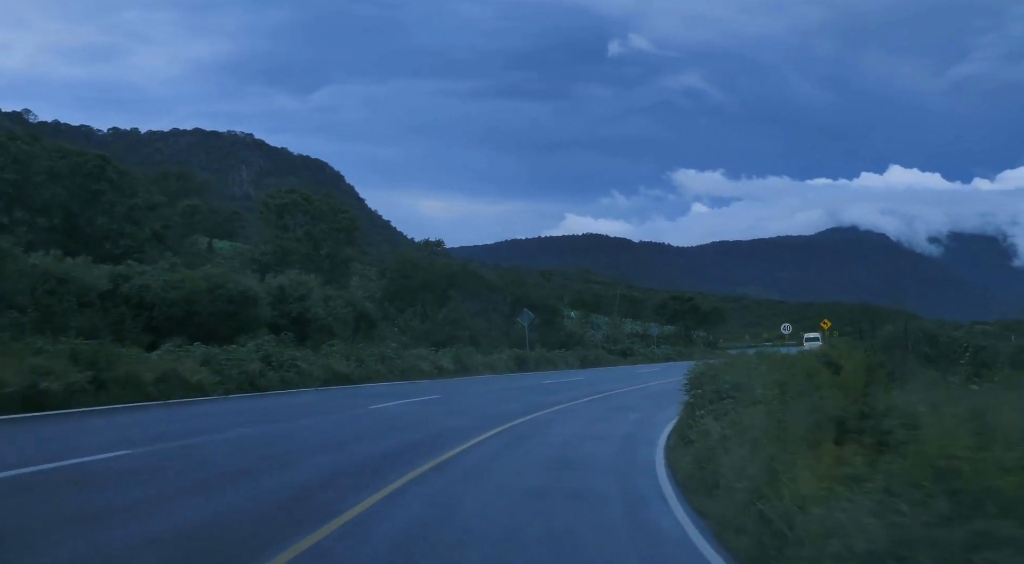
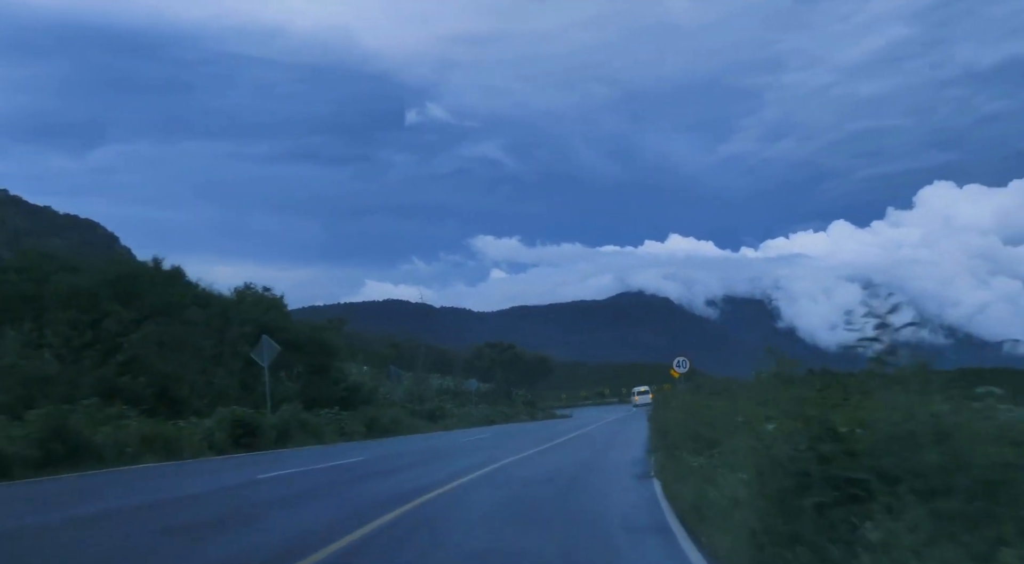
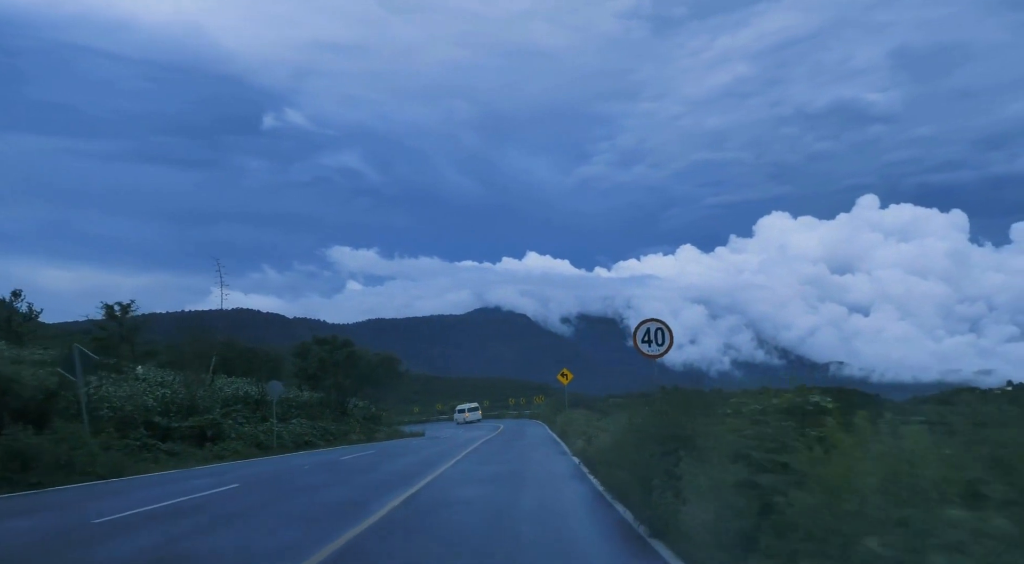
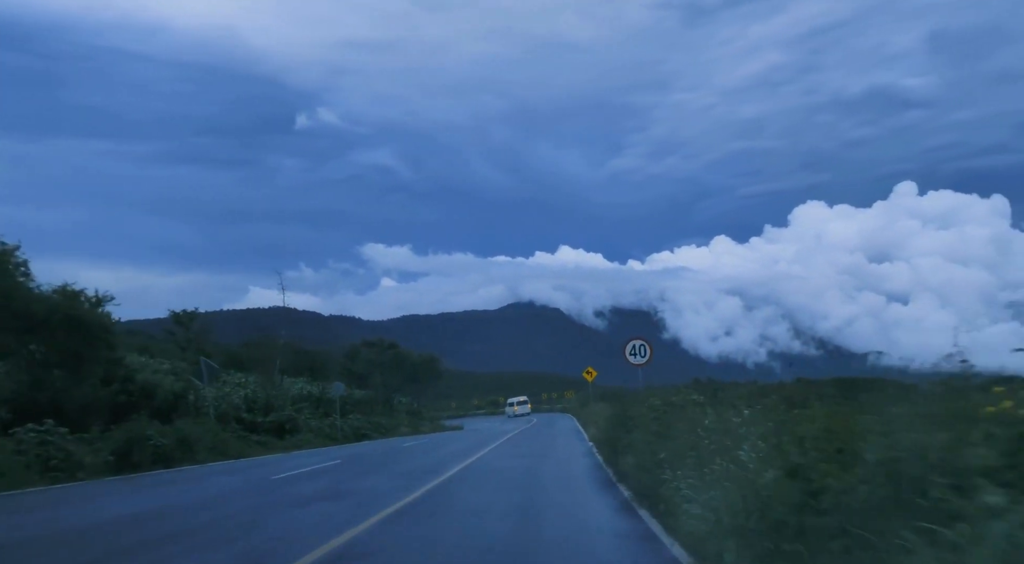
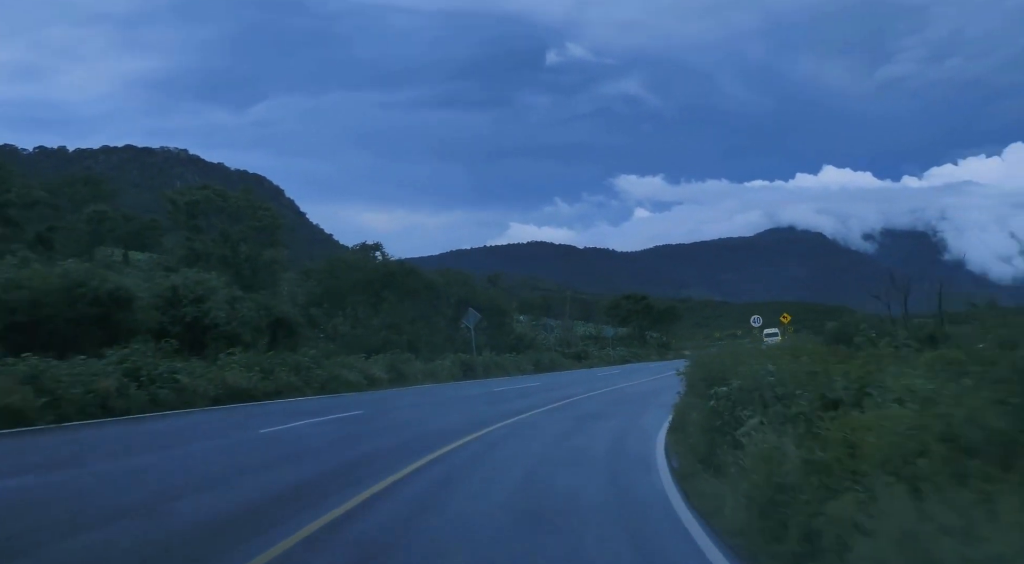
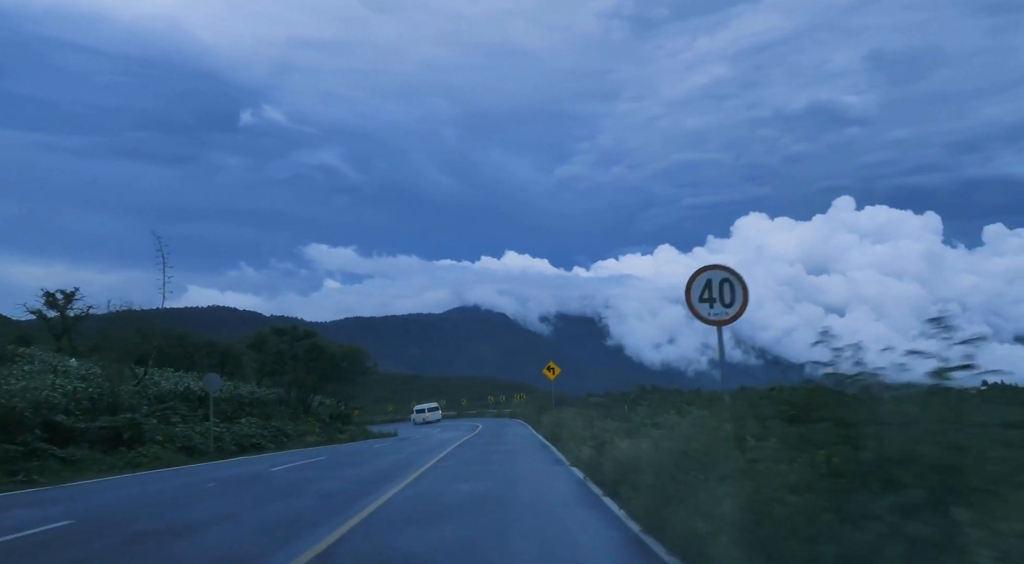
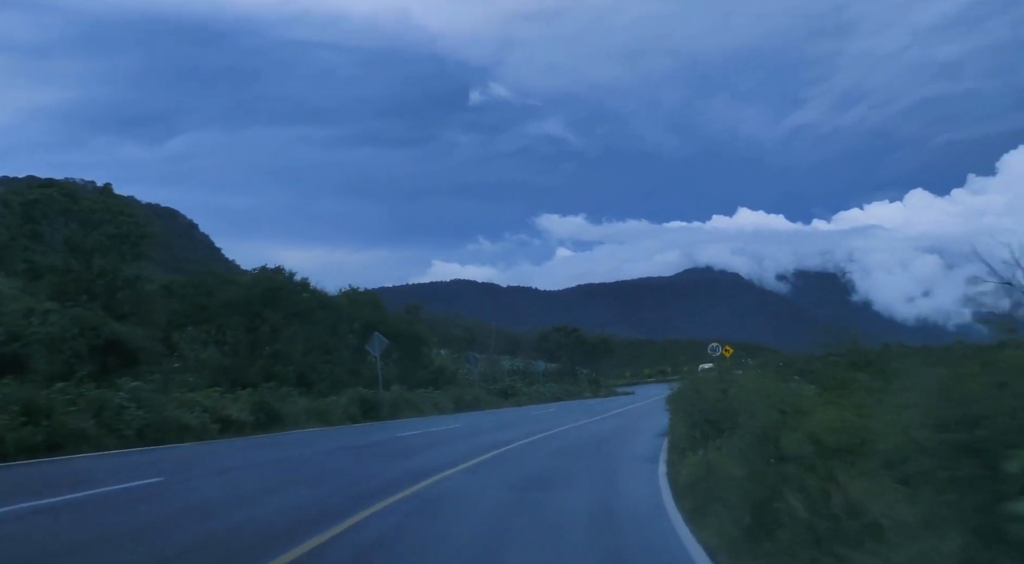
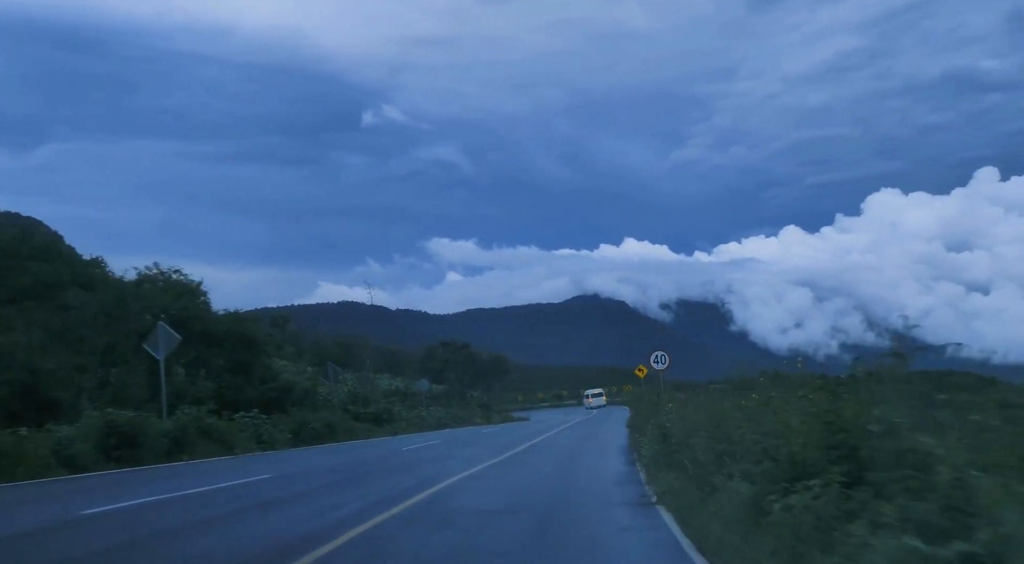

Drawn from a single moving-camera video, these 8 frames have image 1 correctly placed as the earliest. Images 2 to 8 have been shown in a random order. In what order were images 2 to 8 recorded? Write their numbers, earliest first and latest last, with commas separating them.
5, 7, 2, 8, 4, 3, 6
